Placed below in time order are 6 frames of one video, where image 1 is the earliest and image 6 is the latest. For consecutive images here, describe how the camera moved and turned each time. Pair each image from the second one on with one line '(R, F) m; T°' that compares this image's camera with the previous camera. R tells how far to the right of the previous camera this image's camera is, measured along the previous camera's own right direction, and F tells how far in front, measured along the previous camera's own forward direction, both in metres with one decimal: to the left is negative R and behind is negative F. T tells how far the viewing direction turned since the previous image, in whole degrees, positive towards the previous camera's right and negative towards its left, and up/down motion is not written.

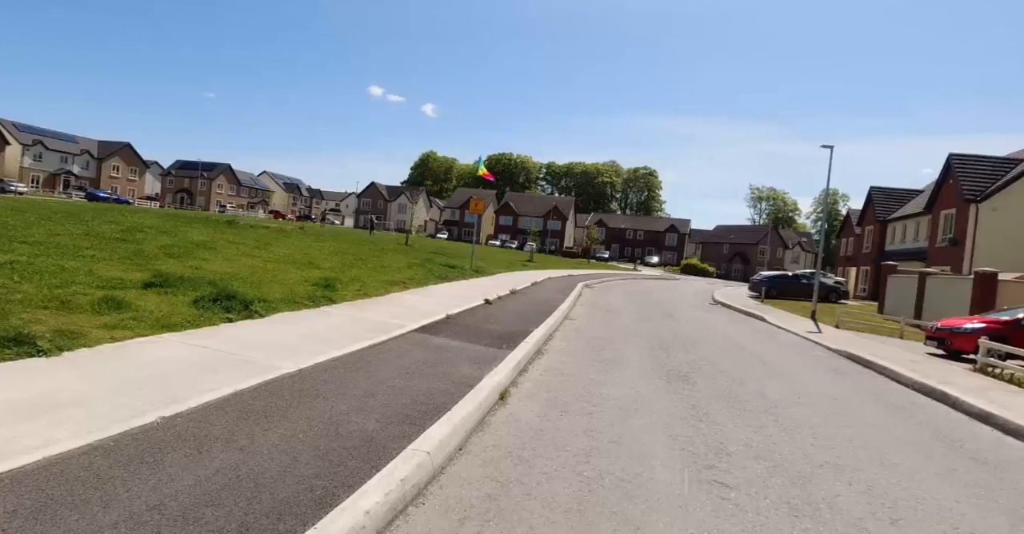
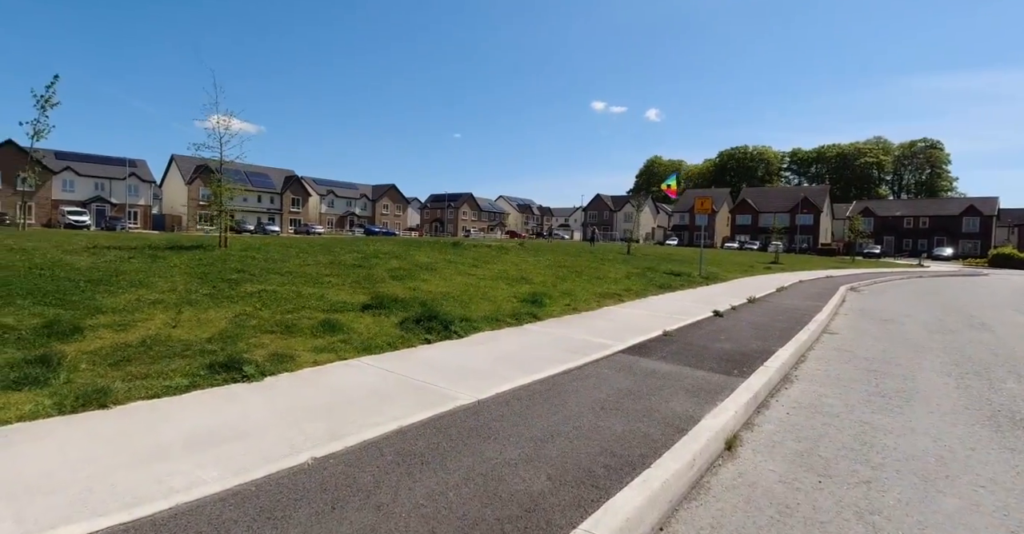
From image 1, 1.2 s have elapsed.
(+0.2, +1.3) m; -25°
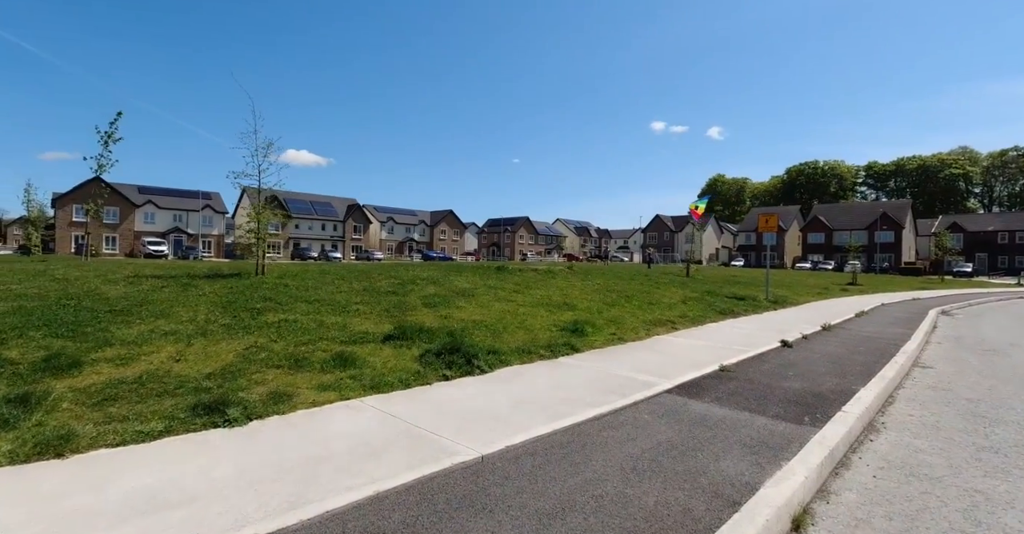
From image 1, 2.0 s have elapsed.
(+0.4, +0.8) m; -7°
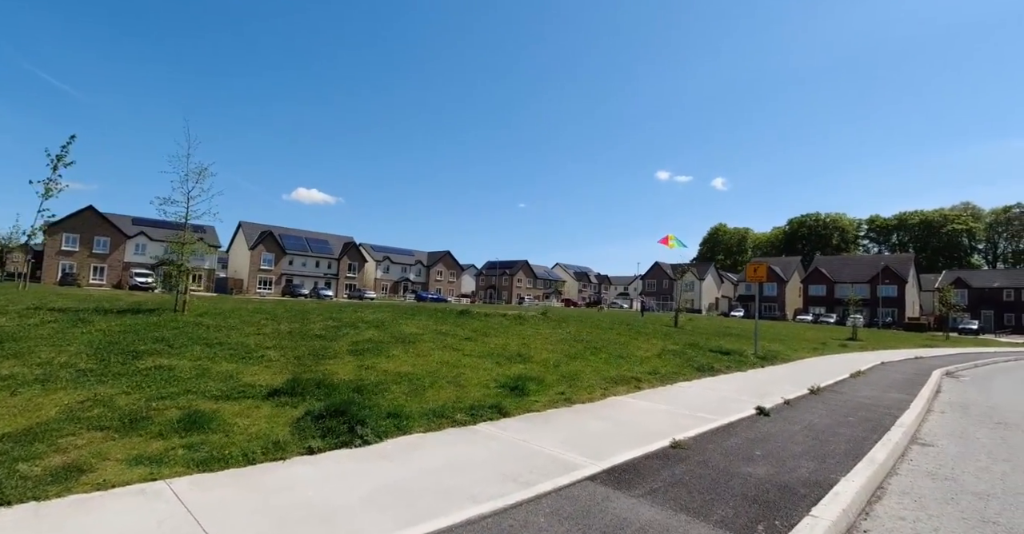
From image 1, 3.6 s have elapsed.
(+1.2, +1.2) m; 0°
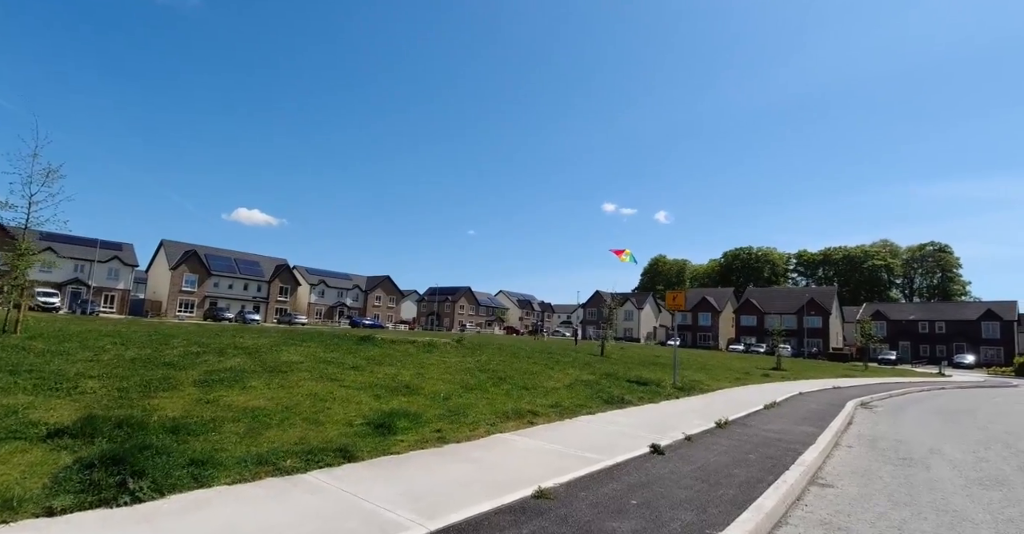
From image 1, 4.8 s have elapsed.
(+1.1, +0.8) m; +6°
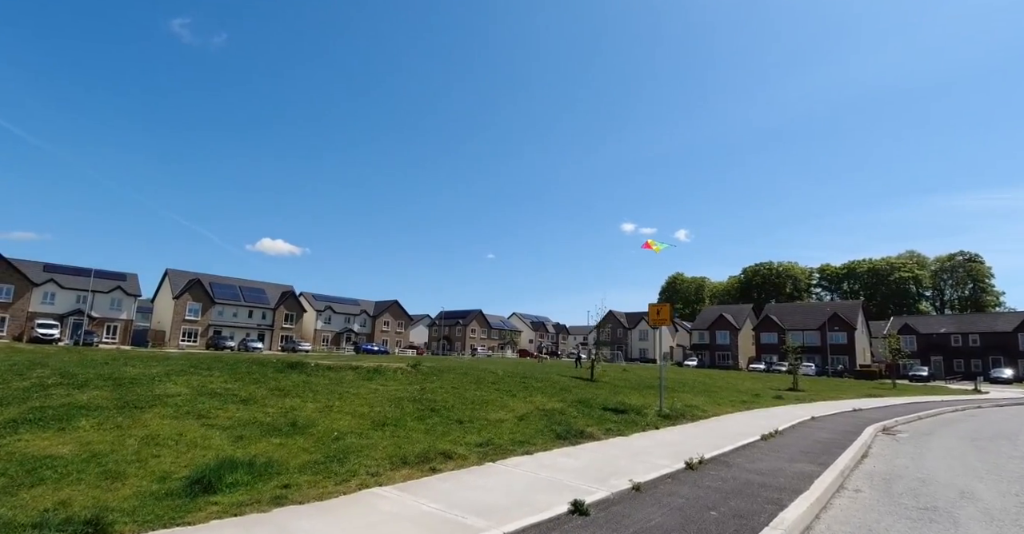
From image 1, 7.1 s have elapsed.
(+1.8, +1.8) m; -2°
